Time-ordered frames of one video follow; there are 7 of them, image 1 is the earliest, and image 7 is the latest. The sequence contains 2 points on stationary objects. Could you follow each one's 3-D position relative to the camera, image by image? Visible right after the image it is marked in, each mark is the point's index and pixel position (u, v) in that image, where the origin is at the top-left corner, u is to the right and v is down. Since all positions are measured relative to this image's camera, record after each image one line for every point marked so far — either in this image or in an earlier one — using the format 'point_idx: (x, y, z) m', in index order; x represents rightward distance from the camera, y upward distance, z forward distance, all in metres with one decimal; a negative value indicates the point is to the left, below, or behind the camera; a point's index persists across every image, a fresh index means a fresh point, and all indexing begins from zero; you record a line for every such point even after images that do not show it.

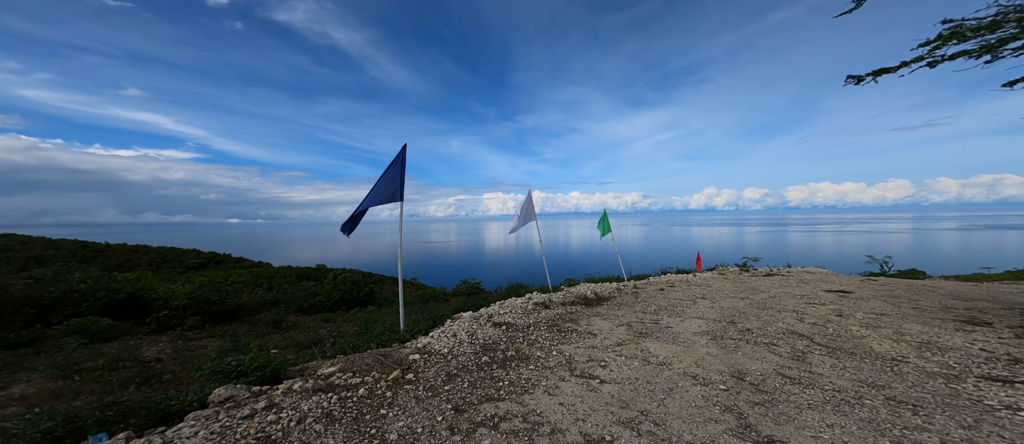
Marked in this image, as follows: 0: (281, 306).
0: (-7.0, -2.5, +9.4) m
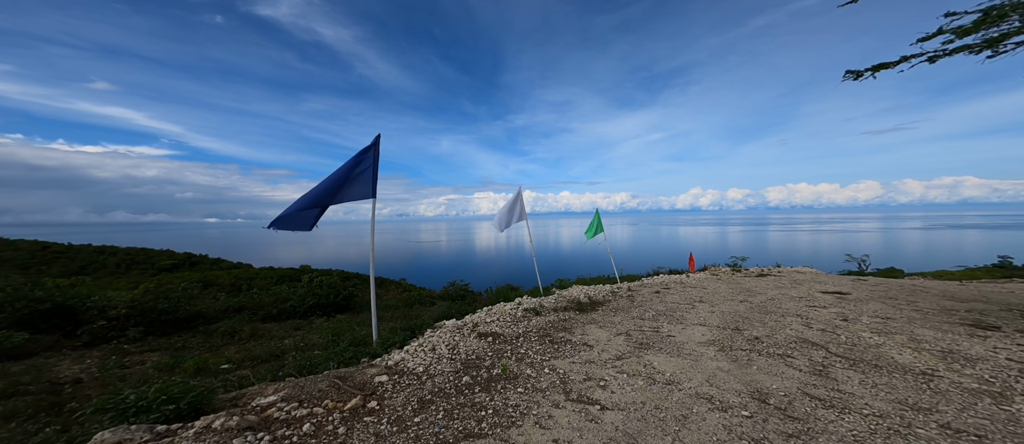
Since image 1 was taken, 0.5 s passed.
0: (-7.3, -2.5, +8.6) m
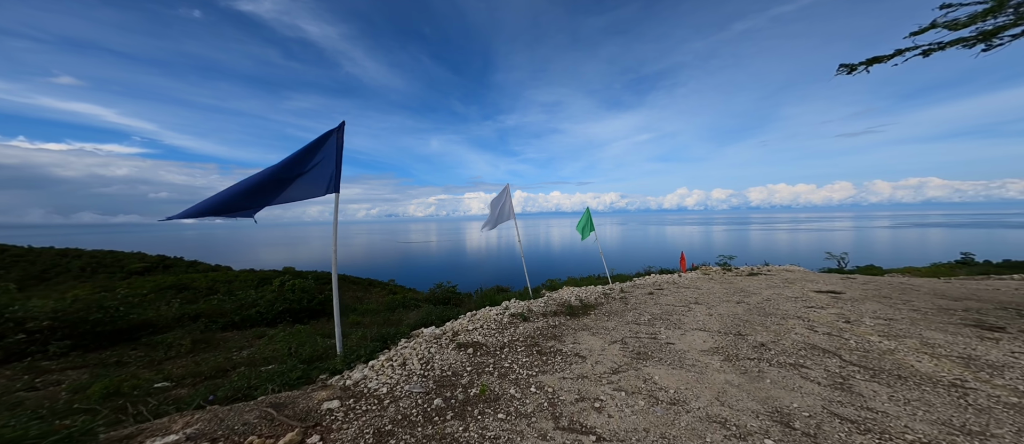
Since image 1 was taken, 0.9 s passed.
0: (-7.7, -2.4, +7.7) m
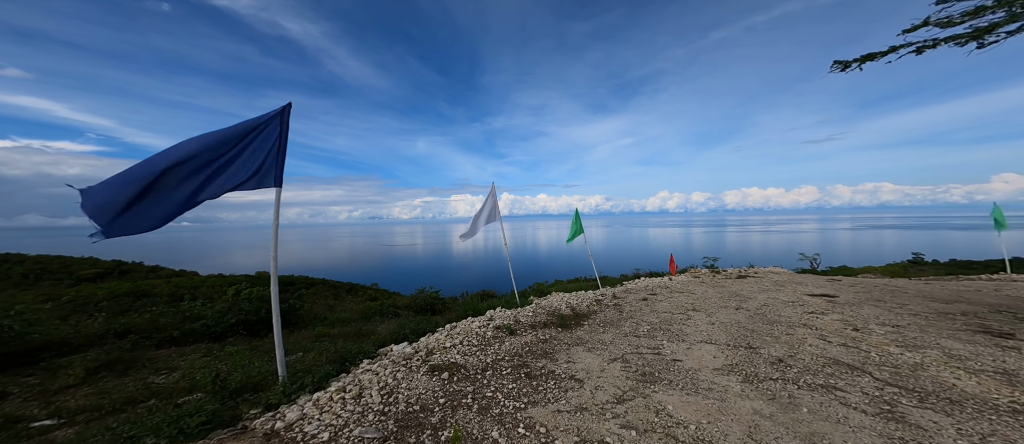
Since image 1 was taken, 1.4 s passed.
0: (-8.0, -2.4, +6.6) m
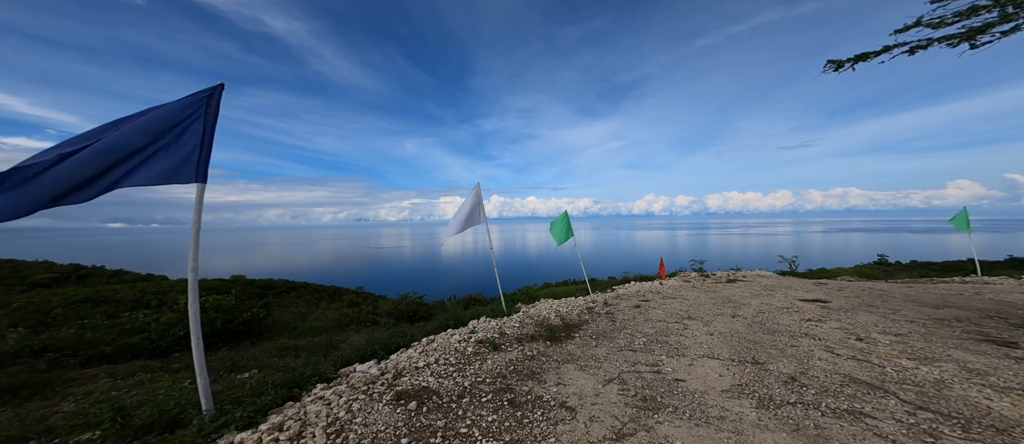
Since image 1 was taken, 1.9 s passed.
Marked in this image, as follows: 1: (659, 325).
0: (-8.3, -2.5, +5.7) m
1: (+3.4, -2.3, +7.1) m
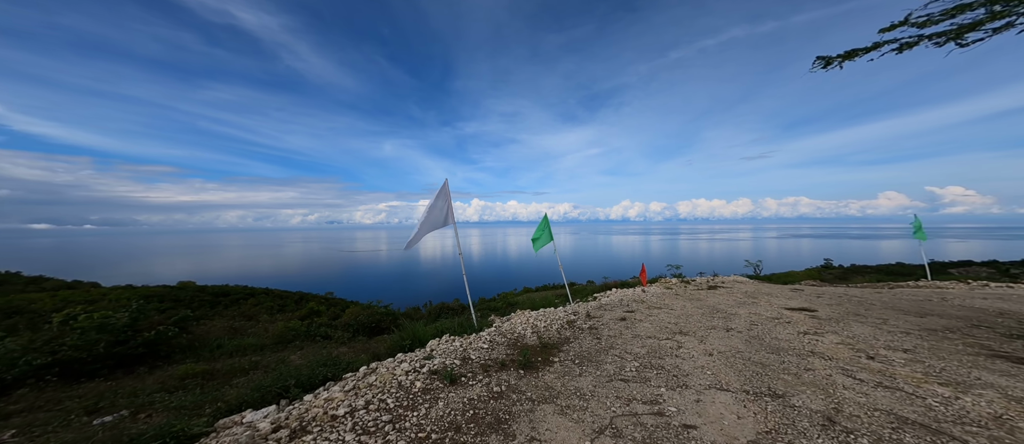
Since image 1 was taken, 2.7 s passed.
0: (-8.8, -2.3, +3.9) m
1: (+2.7, -2.4, +6.1) m
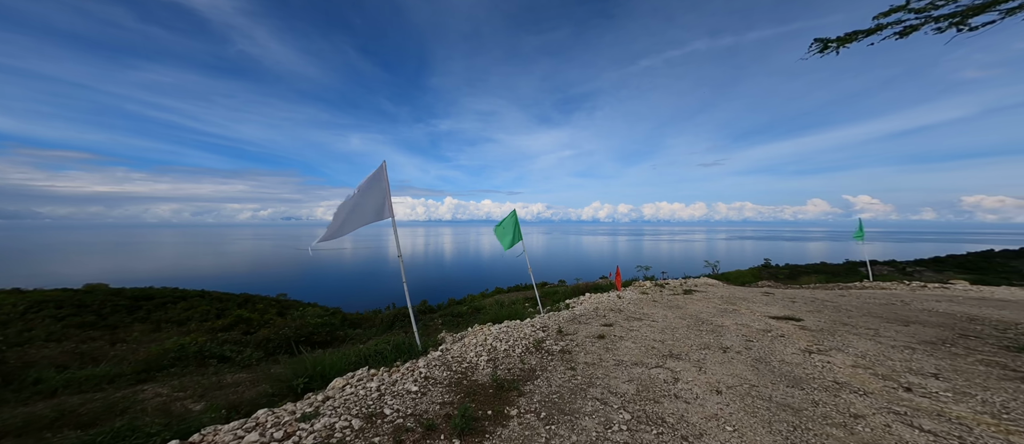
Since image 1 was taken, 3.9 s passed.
0: (-9.4, -2.0, +1.4) m
1: (+1.9, -2.3, +4.7) m
